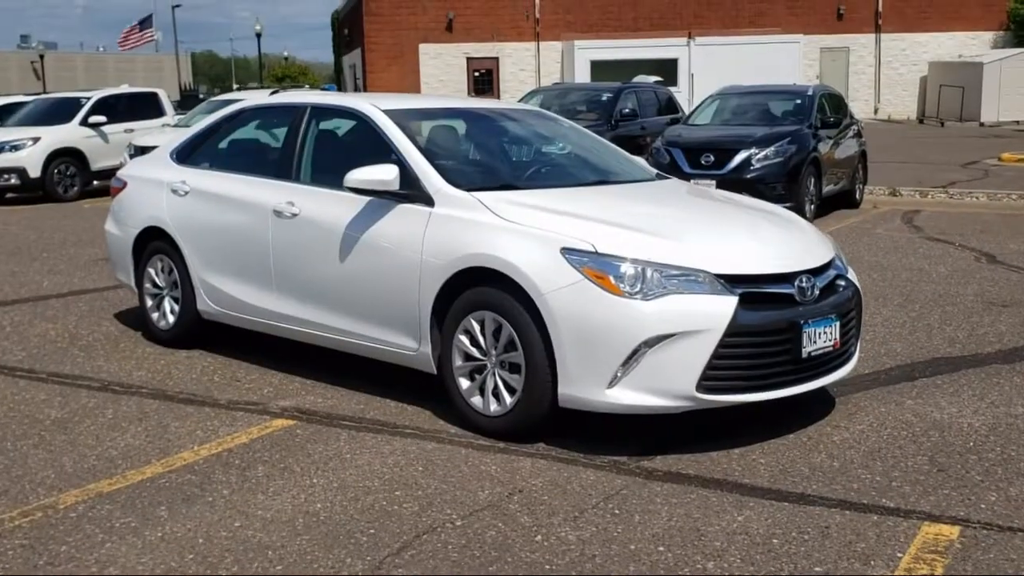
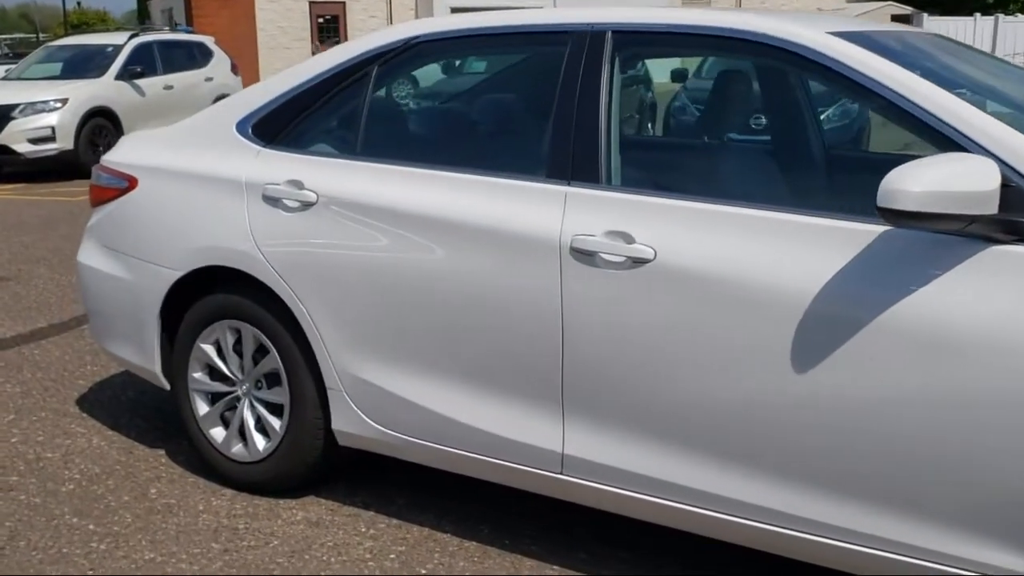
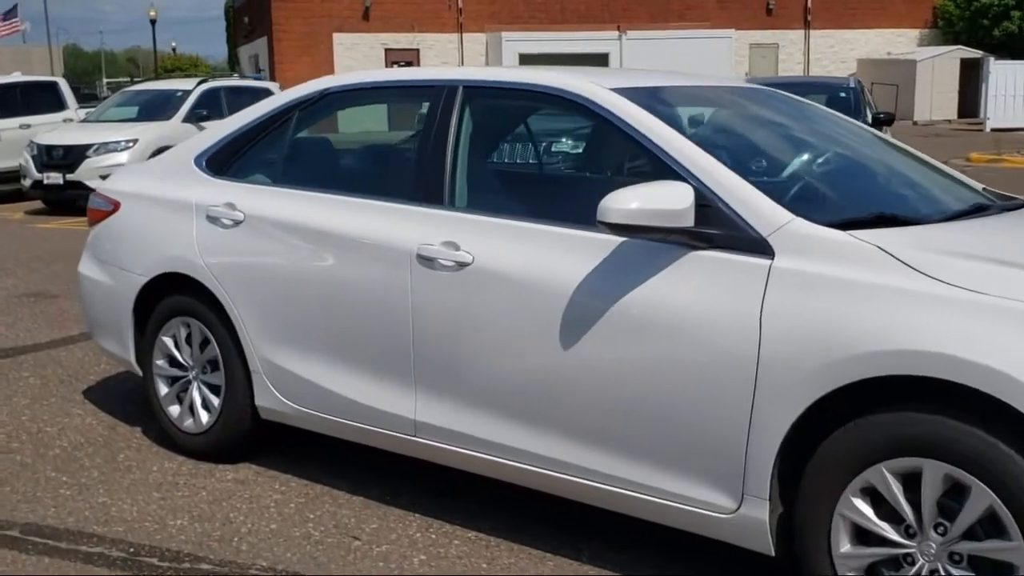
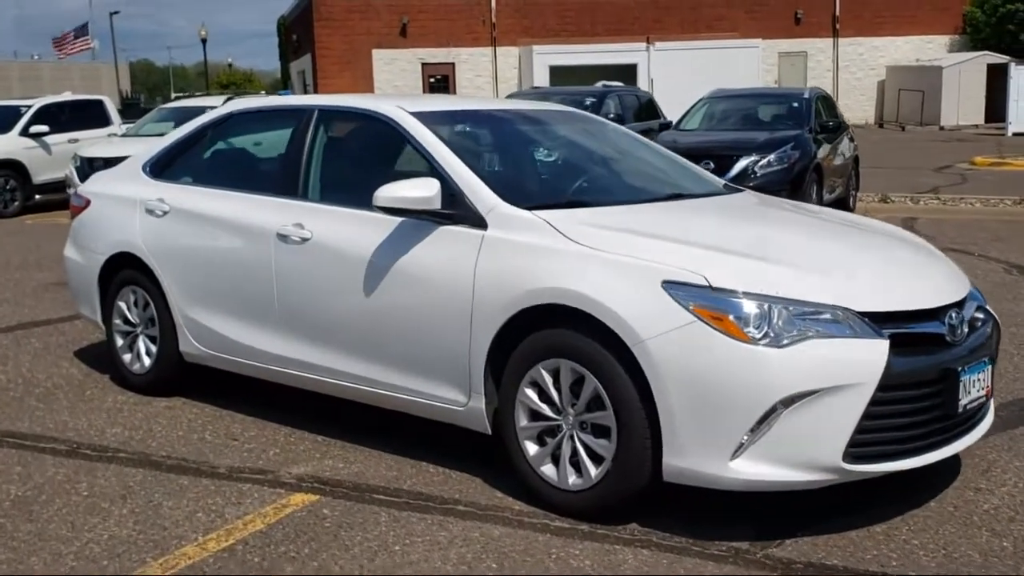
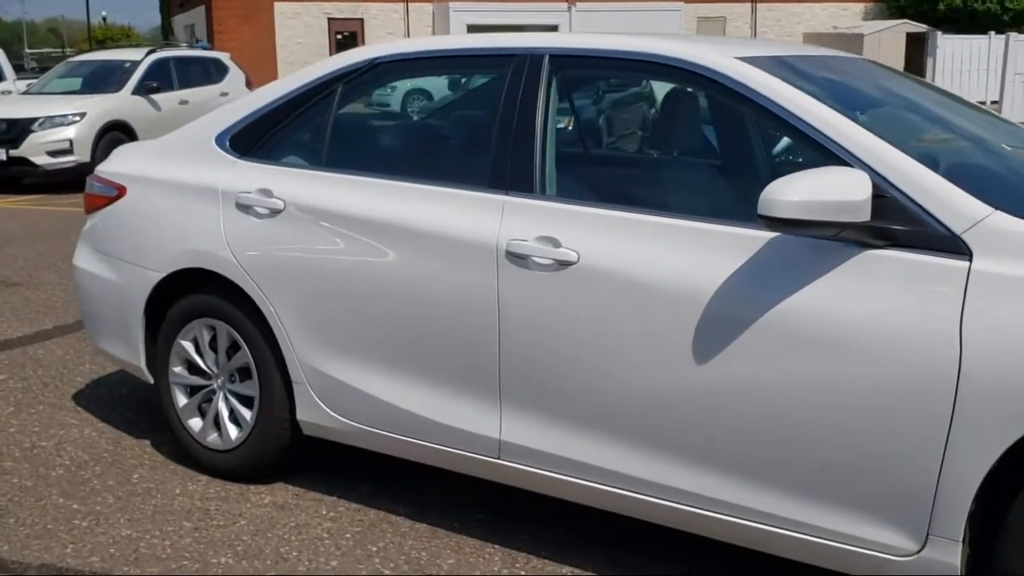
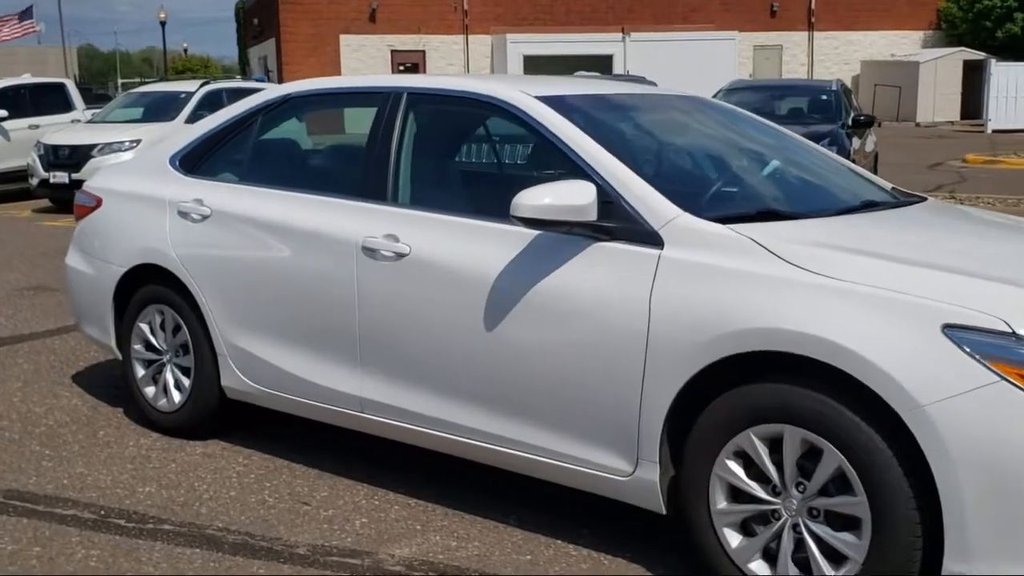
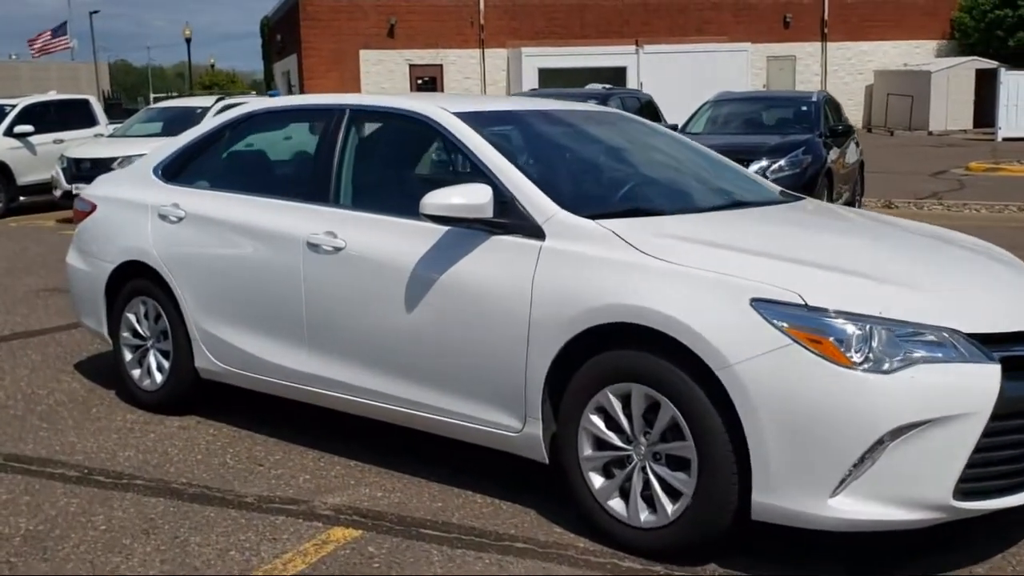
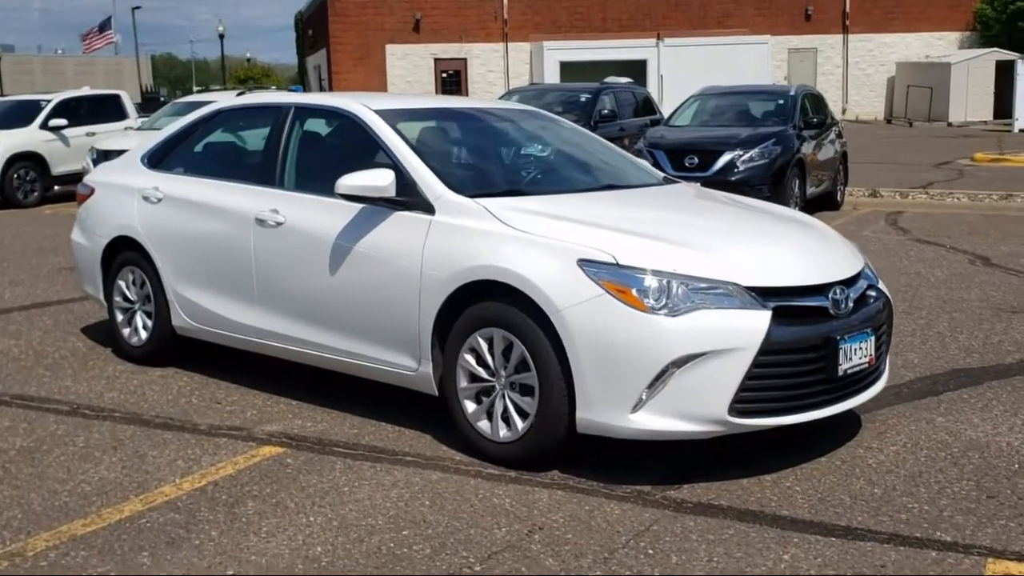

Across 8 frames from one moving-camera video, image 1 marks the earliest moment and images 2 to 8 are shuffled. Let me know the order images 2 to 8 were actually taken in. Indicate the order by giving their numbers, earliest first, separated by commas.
8, 4, 7, 6, 3, 5, 2
